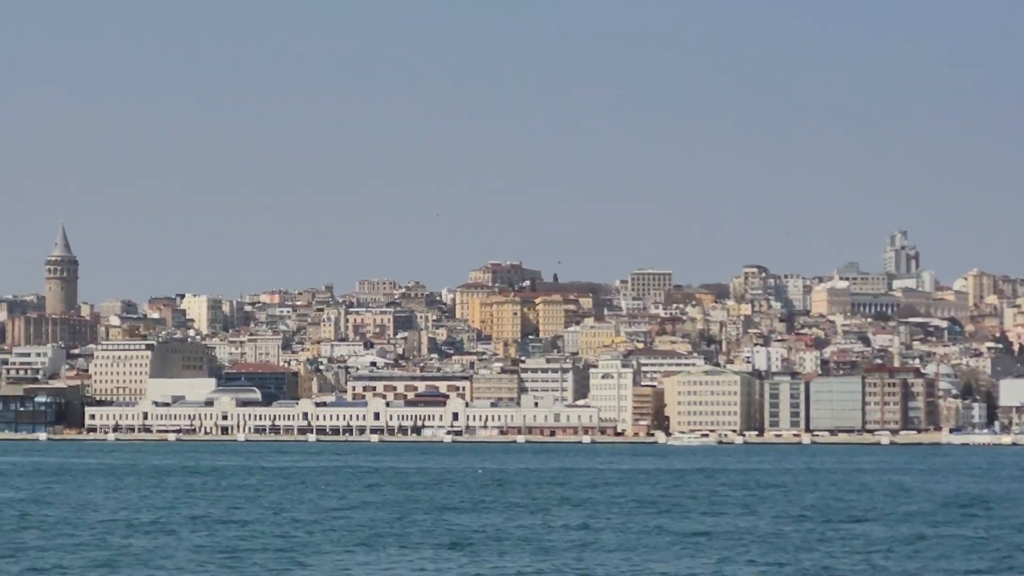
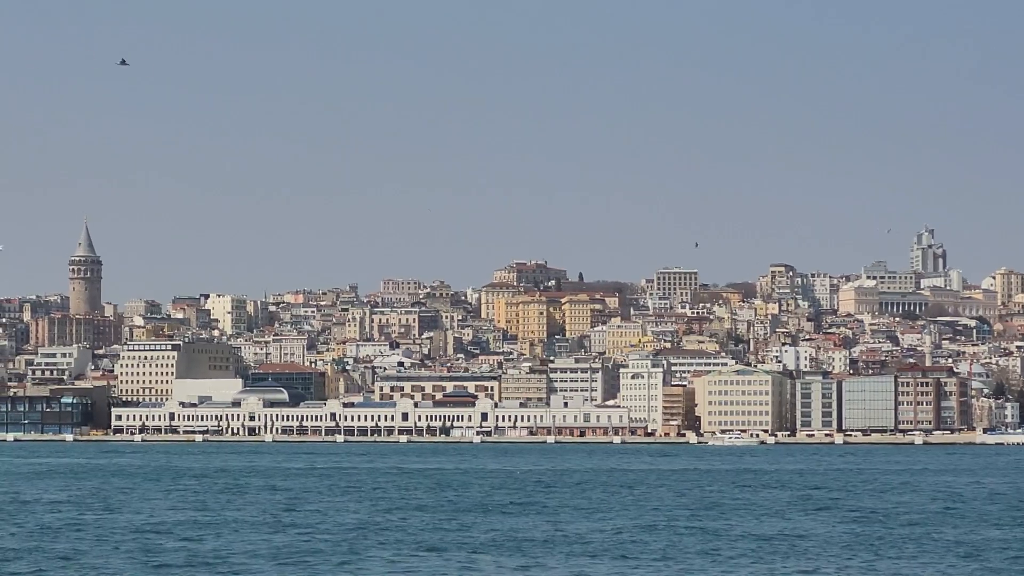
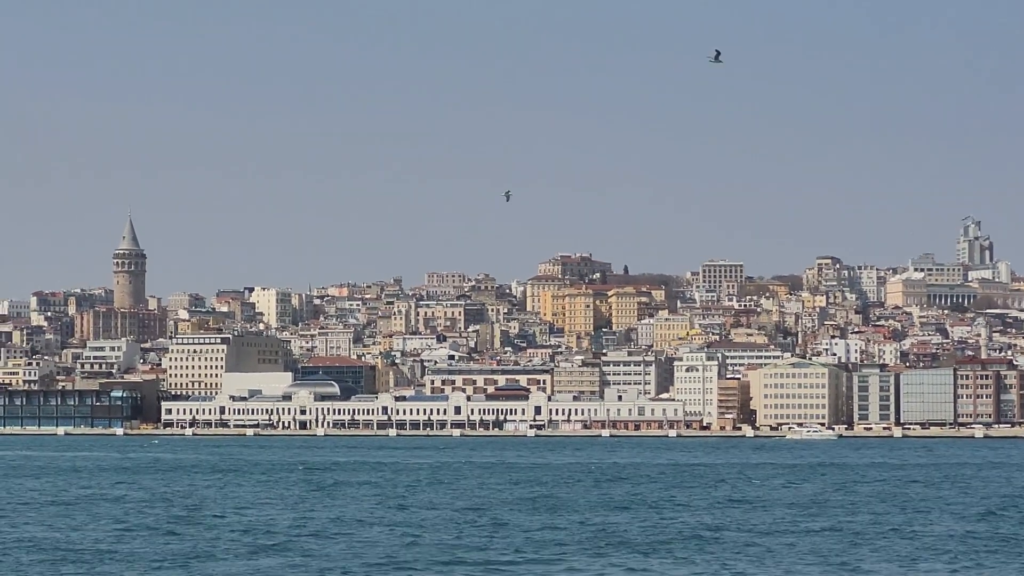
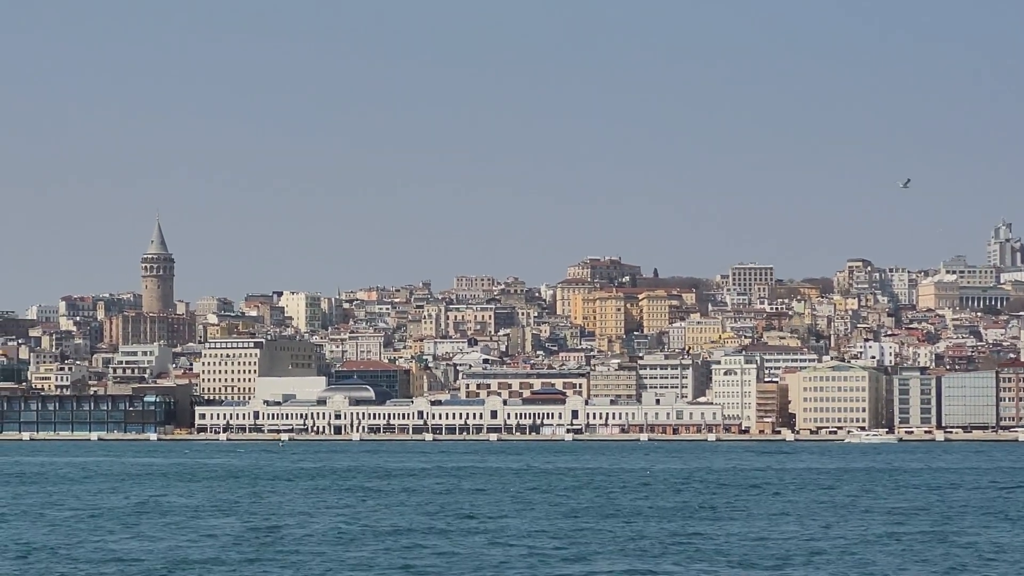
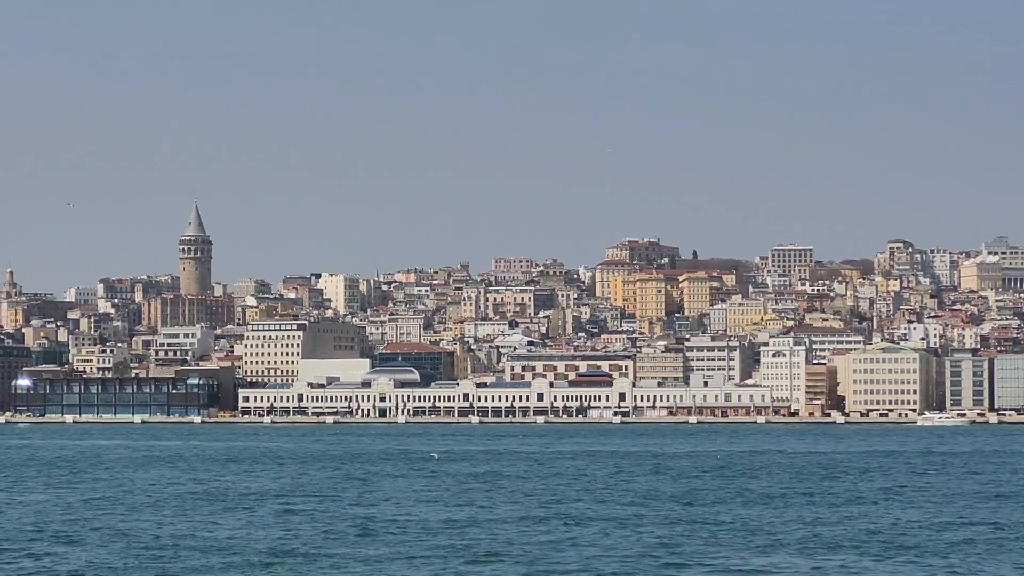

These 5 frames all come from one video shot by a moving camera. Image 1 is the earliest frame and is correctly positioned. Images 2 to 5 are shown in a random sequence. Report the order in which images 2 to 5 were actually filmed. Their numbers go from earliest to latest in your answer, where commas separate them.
2, 3, 4, 5
